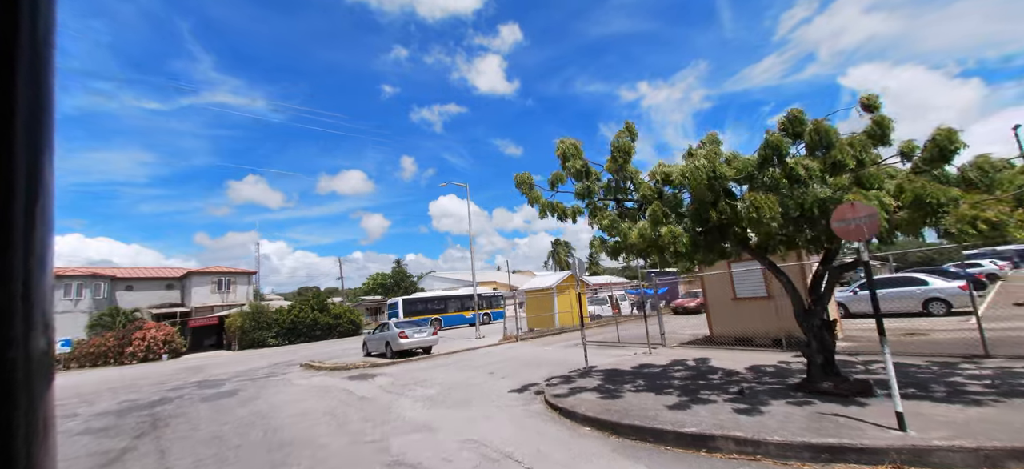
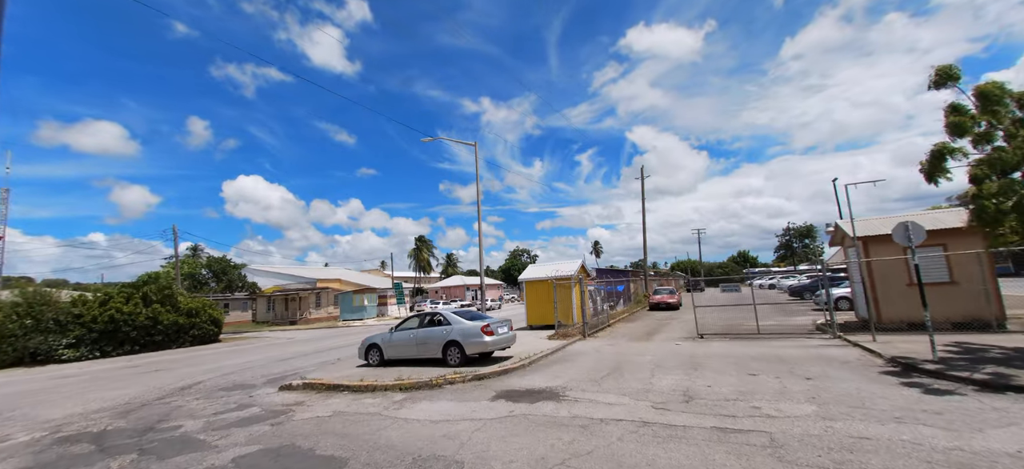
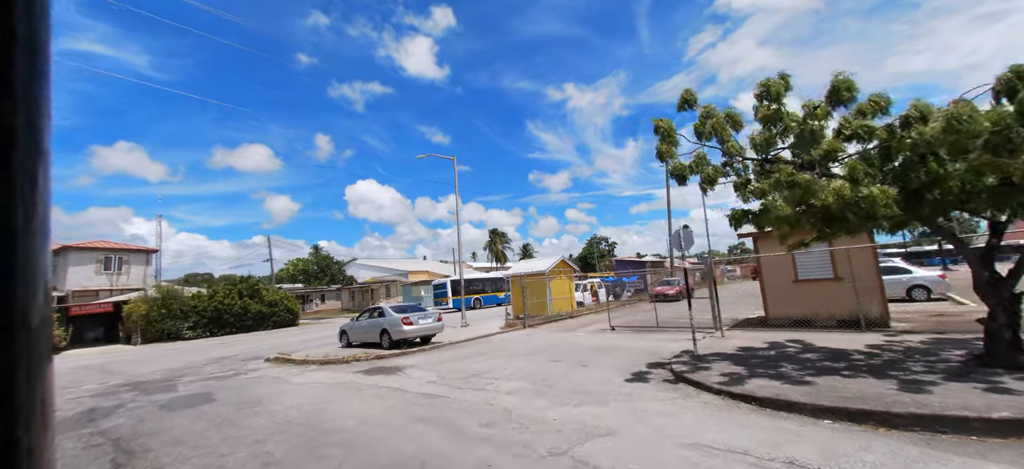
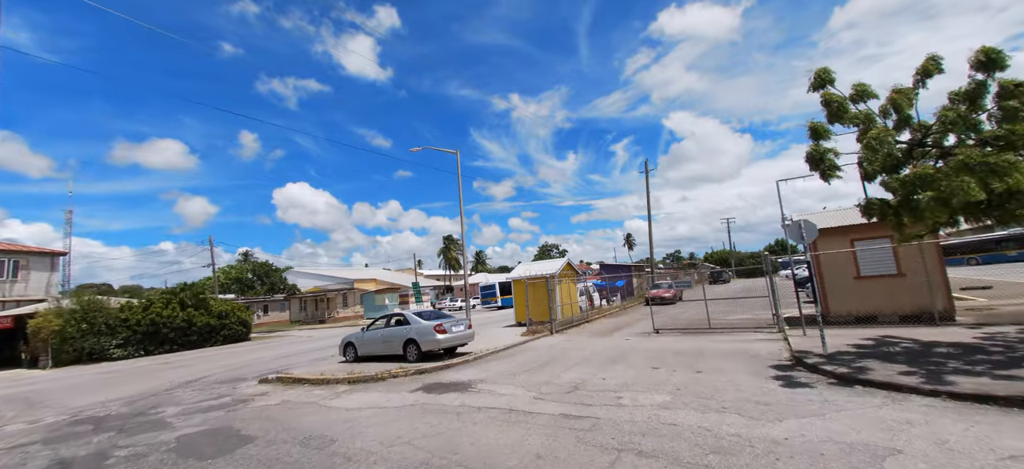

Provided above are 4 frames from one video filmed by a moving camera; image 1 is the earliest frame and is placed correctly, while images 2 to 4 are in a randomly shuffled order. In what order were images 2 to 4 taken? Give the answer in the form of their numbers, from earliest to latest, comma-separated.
3, 4, 2
